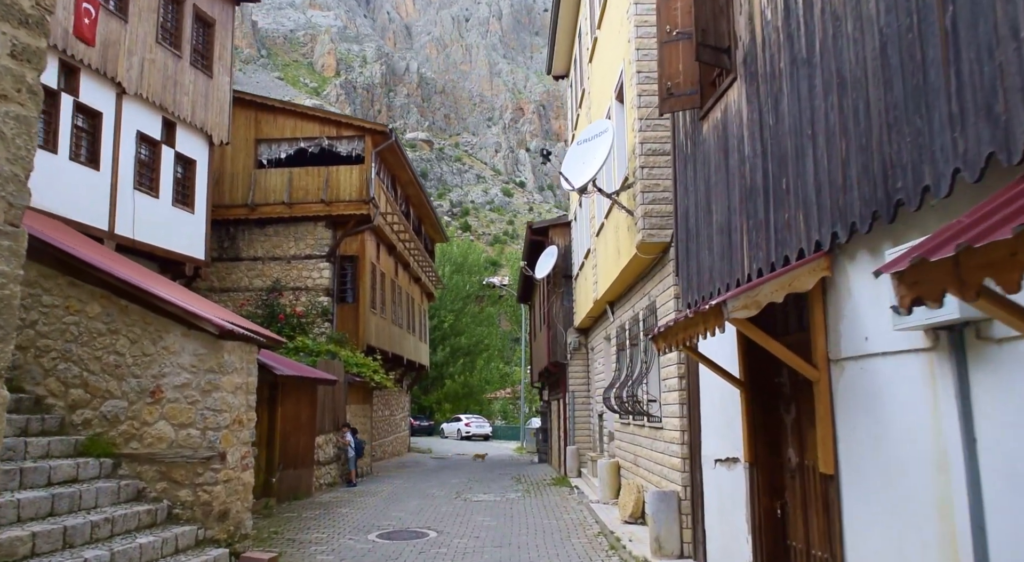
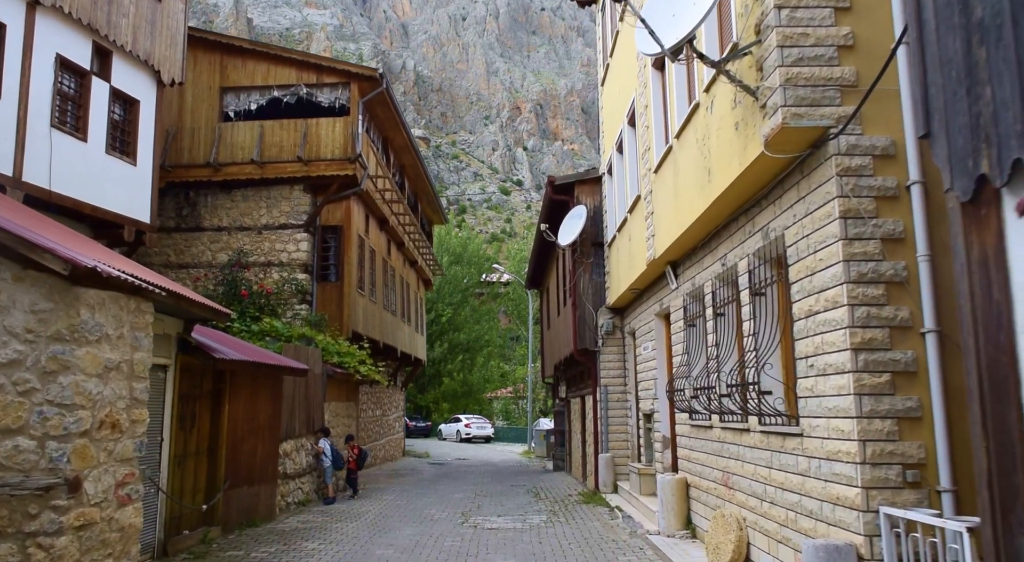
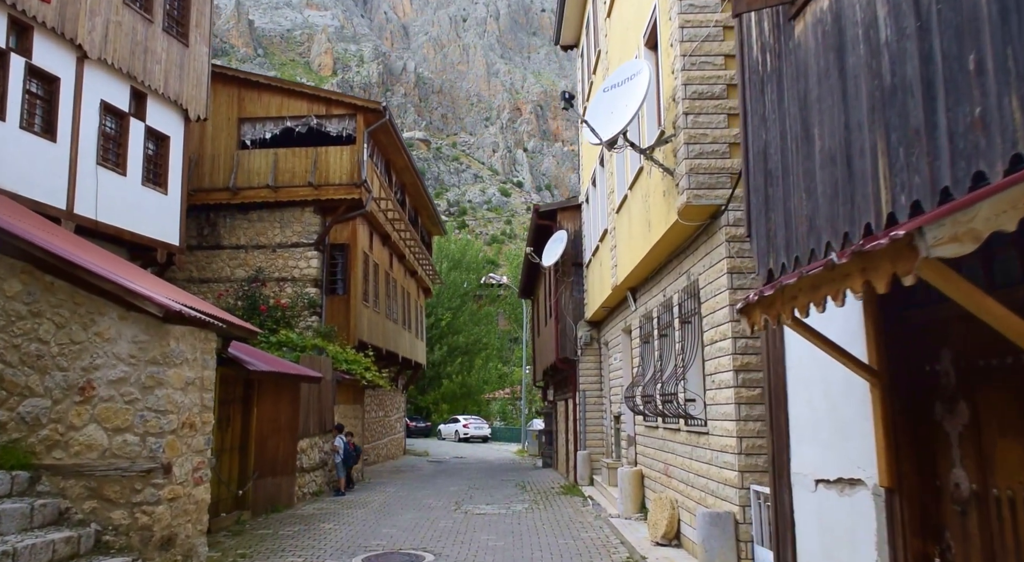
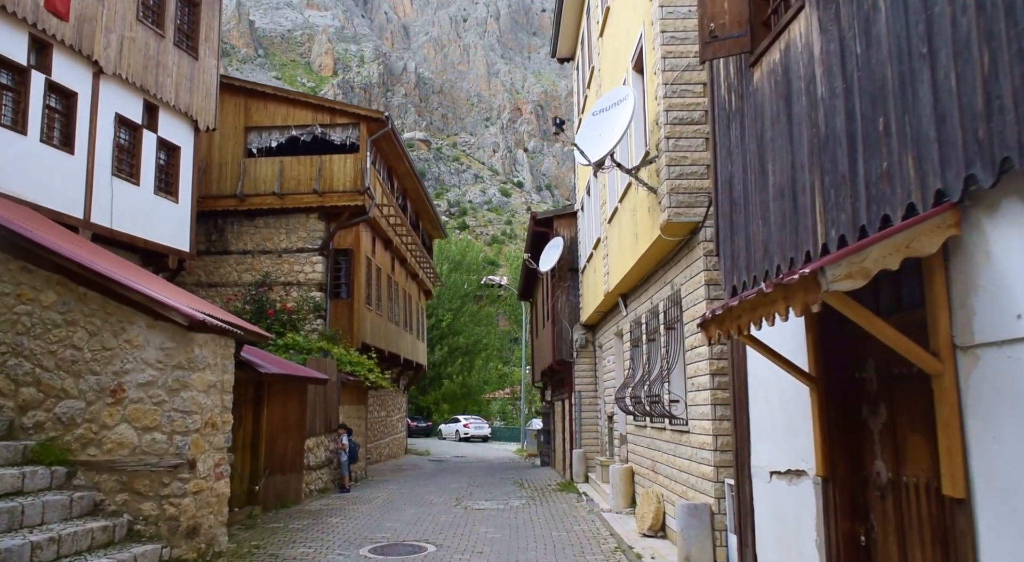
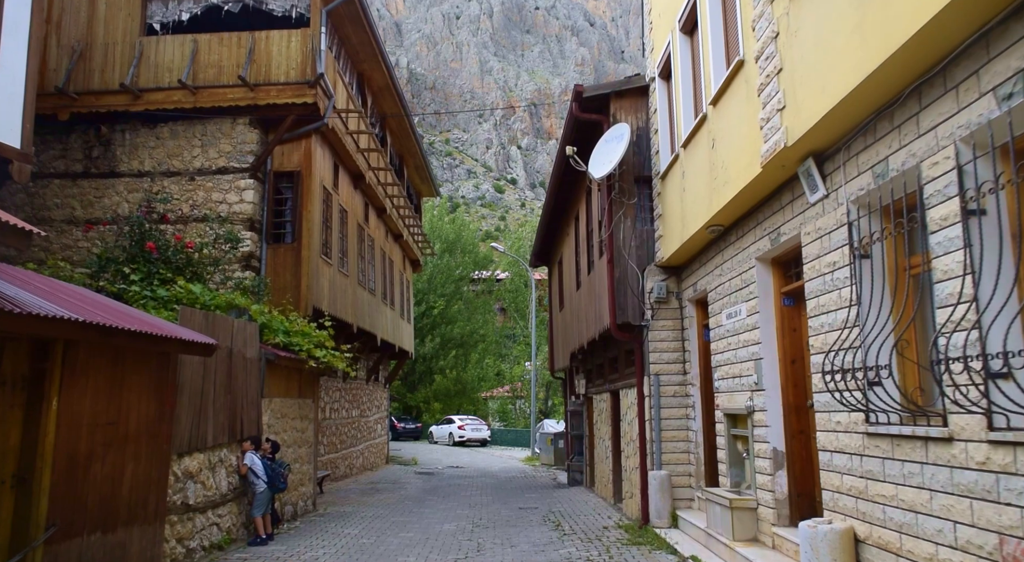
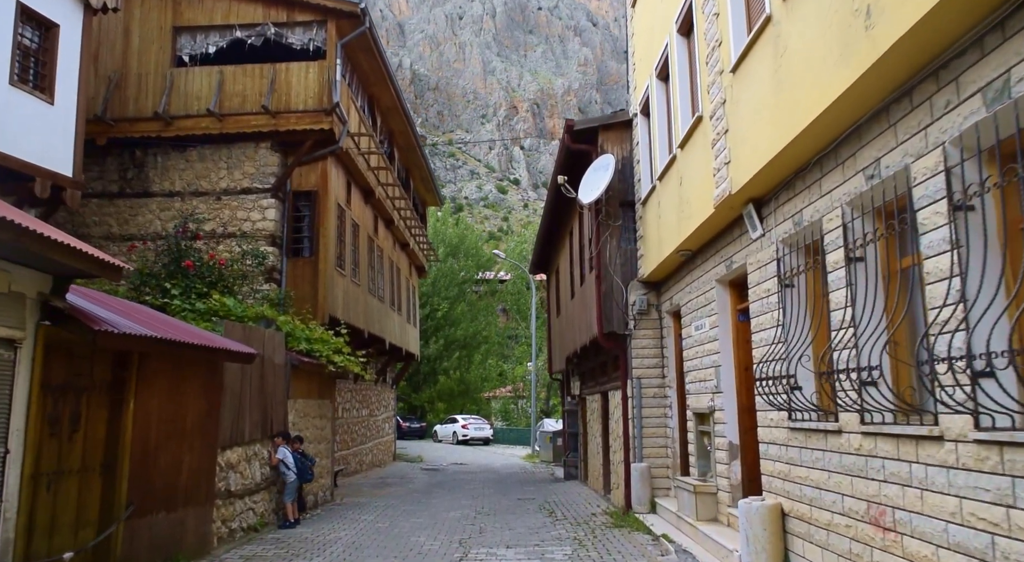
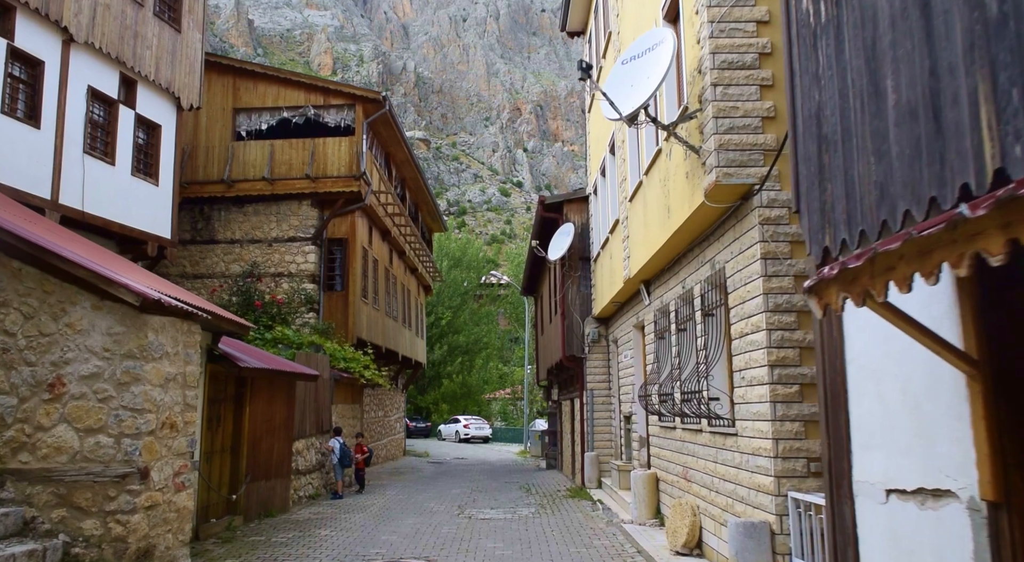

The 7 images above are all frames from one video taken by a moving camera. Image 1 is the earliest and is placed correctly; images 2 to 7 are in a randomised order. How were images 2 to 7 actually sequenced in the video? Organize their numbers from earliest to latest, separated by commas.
4, 3, 7, 2, 6, 5
